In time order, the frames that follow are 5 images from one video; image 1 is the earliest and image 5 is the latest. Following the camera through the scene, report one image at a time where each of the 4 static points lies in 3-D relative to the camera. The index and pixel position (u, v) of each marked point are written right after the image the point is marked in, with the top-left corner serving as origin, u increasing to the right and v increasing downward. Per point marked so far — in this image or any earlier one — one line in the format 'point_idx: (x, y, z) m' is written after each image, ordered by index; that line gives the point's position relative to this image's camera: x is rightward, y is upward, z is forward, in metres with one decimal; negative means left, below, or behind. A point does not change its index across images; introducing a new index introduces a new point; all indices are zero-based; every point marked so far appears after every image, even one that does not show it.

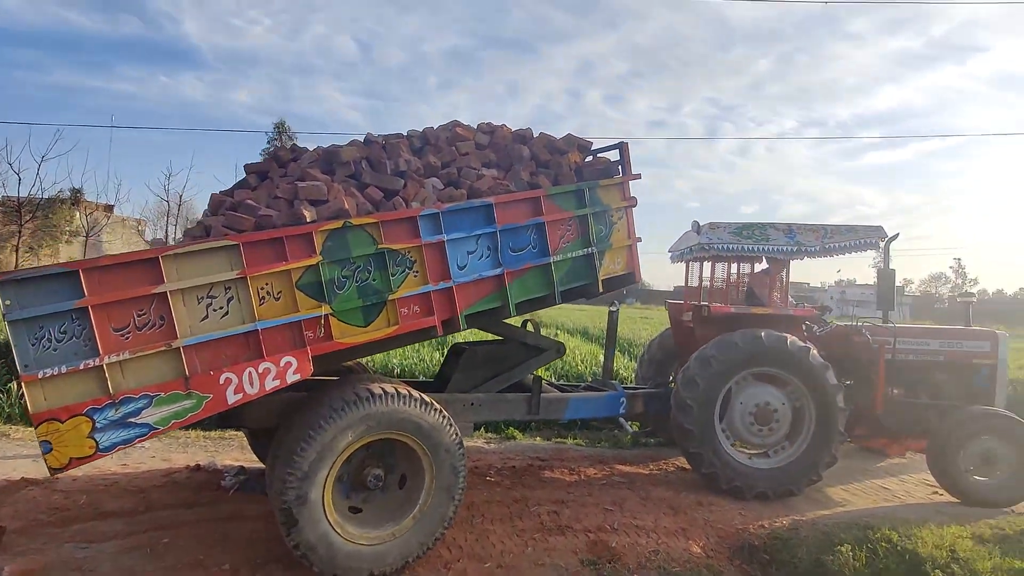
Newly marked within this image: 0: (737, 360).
0: (+2.2, -0.7, +5.8) m
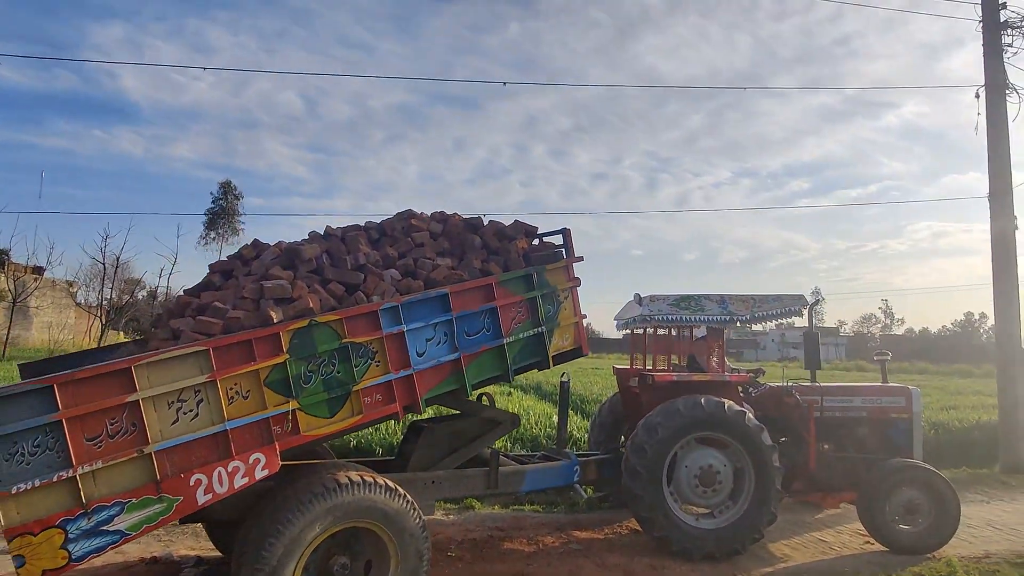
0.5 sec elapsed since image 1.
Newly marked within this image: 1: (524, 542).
0: (+1.7, -1.4, +6.2) m
1: (+0.1, -2.7, +6.5) m
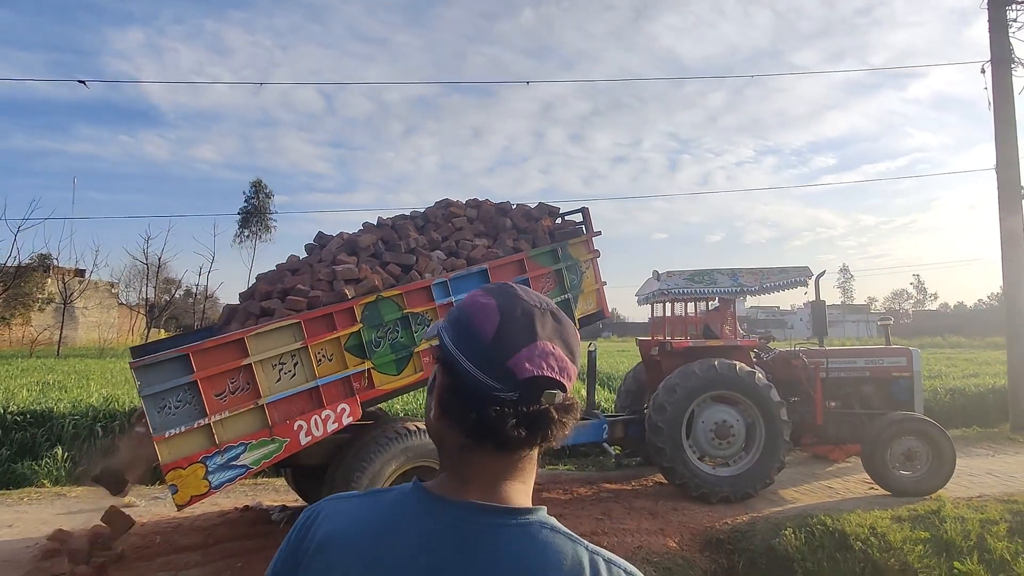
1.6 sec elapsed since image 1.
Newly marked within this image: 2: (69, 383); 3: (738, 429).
0: (+2.1, -1.1, +7.0) m
1: (+0.6, -2.5, +7.3) m
2: (-10.4, -2.2, +14.2) m
3: (+2.7, -1.7, +7.1) m
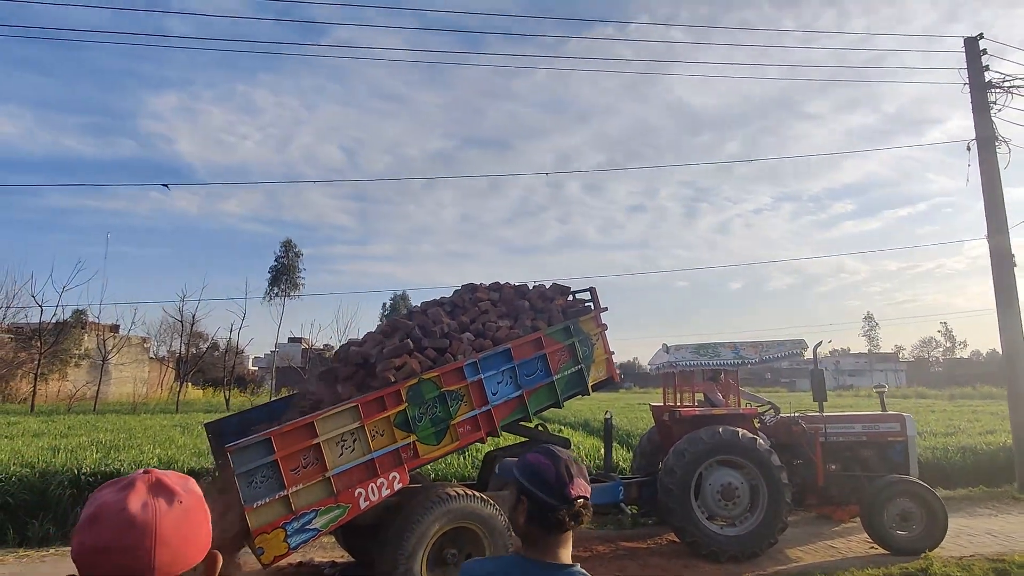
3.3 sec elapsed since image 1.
0: (+2.4, -2.1, +7.7) m
1: (+0.9, -3.4, +8.0) m
2: (-9.9, -3.8, +15.1) m
3: (+3.0, -2.6, +7.8) m
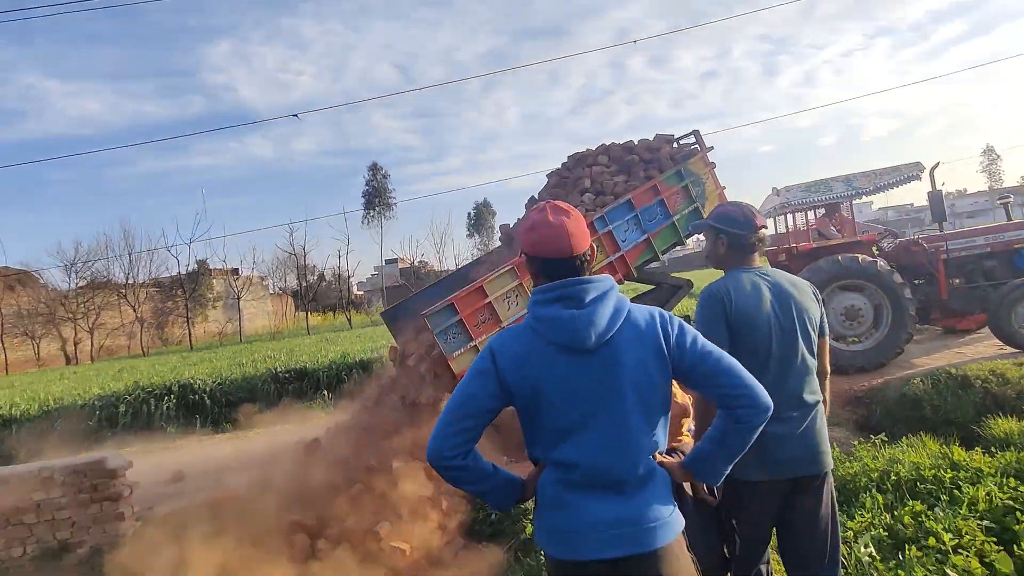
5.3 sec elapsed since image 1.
0: (+4.2, +0.1, +8.2) m
1: (+3.0, -1.4, +8.9) m
2: (-6.7, -2.0, +17.6) m
3: (+4.9, -0.3, +8.3) m
